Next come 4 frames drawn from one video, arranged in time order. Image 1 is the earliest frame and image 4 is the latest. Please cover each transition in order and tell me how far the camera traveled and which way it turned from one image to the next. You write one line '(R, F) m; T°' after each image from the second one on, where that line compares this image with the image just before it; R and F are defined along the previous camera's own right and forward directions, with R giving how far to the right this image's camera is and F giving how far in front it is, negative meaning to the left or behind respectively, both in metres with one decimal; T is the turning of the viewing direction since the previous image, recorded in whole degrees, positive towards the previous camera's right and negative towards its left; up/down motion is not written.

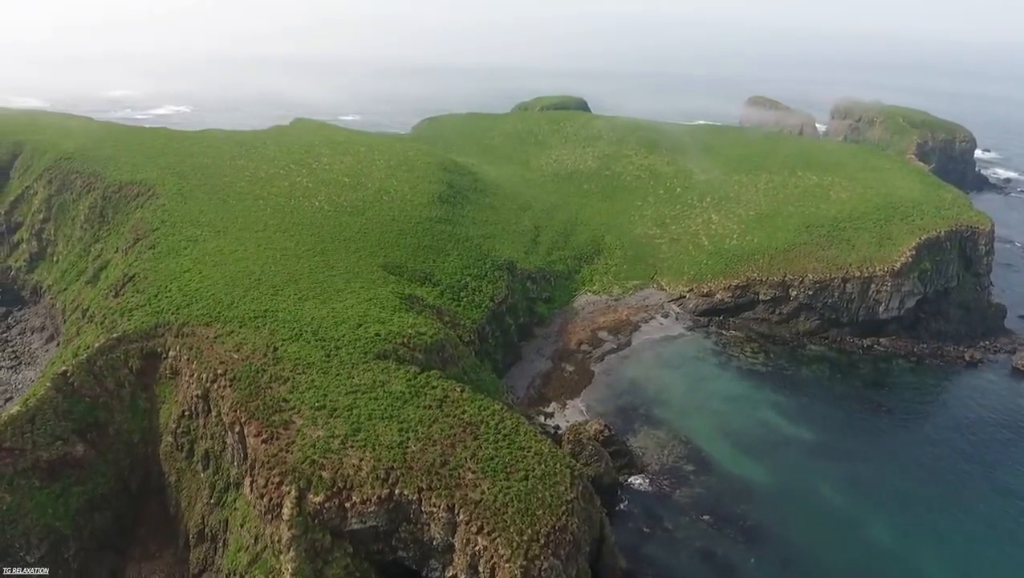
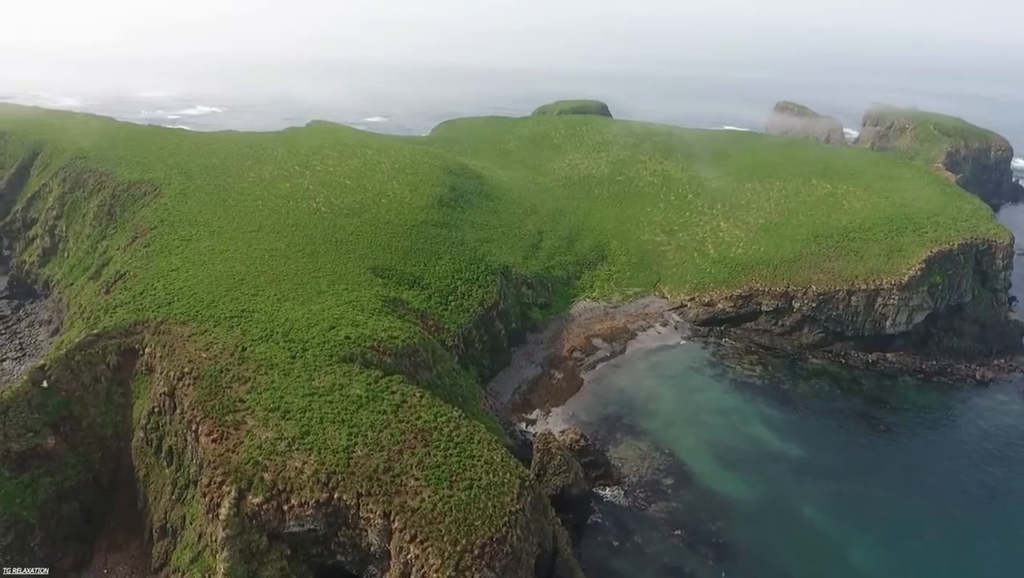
(+3.8, +0.3) m; -3°
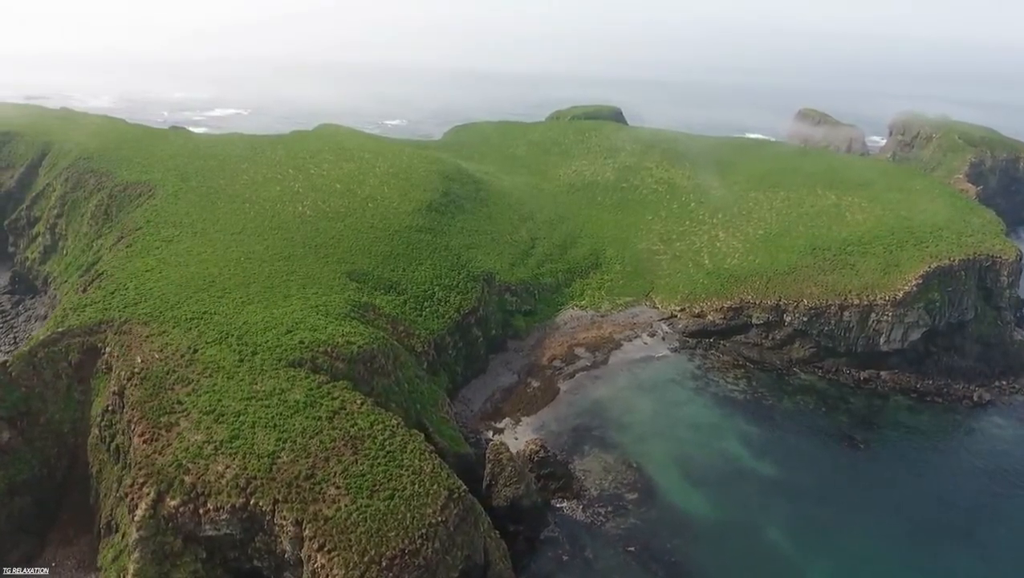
(+4.7, +0.4) m; -3°
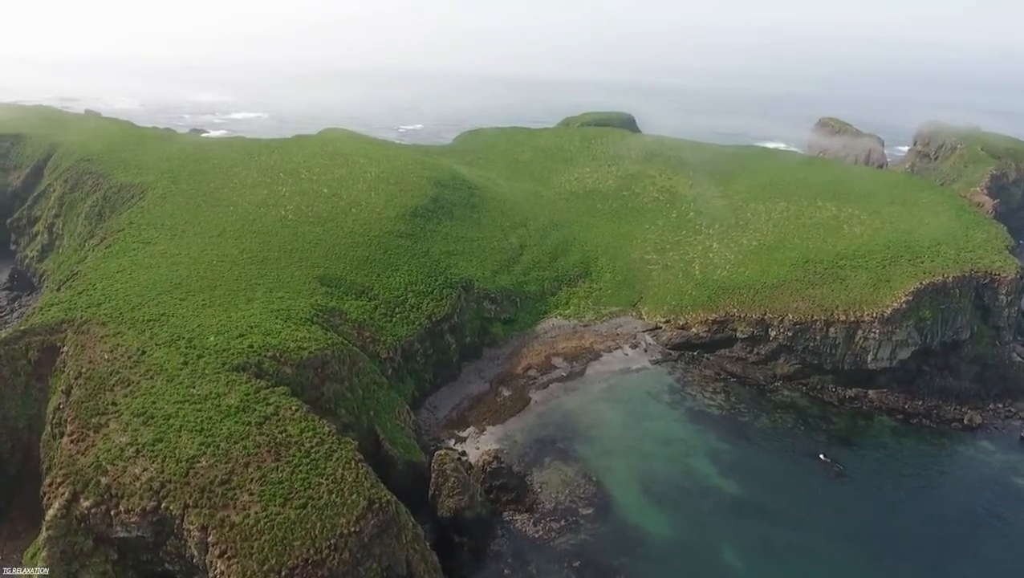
(+5.0, +0.4) m; -3°
